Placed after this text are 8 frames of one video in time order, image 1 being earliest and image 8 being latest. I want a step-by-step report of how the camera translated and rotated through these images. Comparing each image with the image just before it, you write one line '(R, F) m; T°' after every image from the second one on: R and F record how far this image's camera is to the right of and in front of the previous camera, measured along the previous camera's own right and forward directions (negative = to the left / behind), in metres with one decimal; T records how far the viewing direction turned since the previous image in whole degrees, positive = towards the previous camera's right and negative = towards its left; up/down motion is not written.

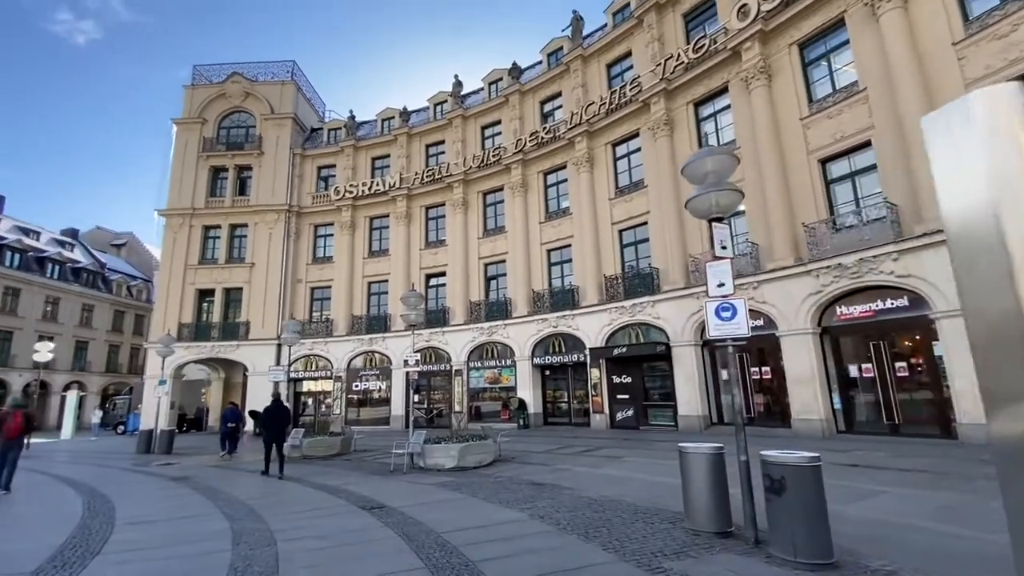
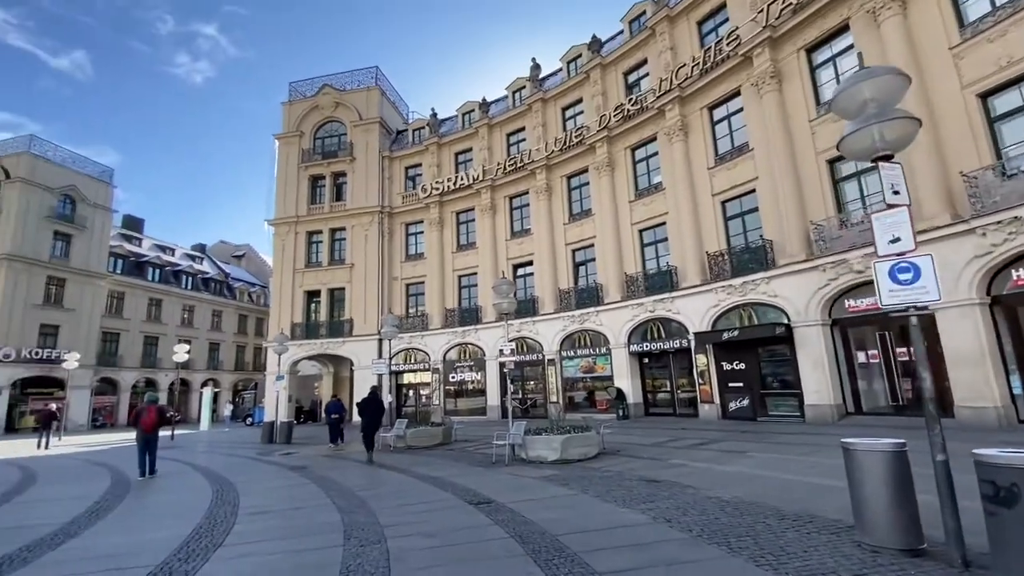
(-0.3, +0.6) m; -10°
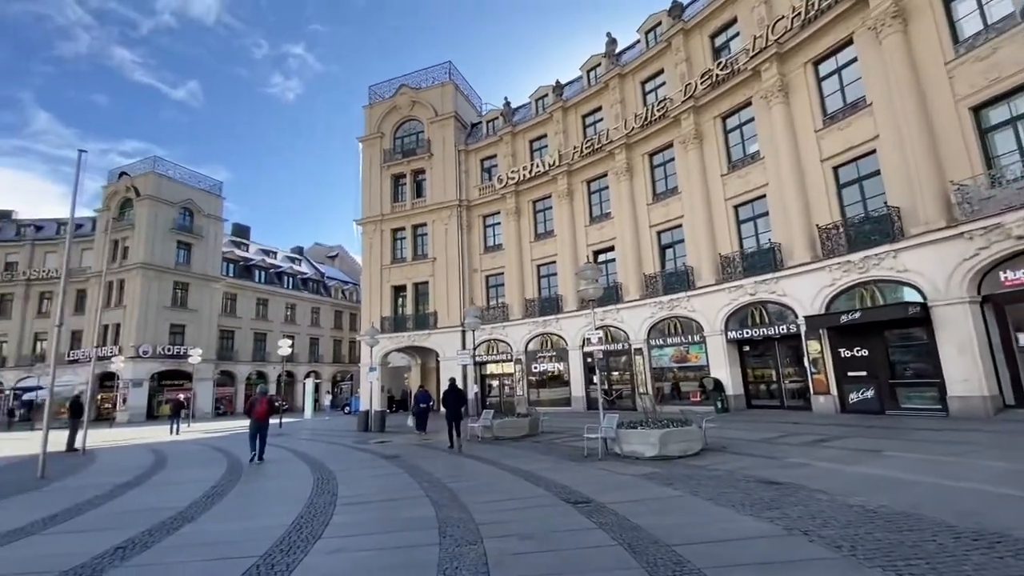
(-0.2, +0.5) m; -9°
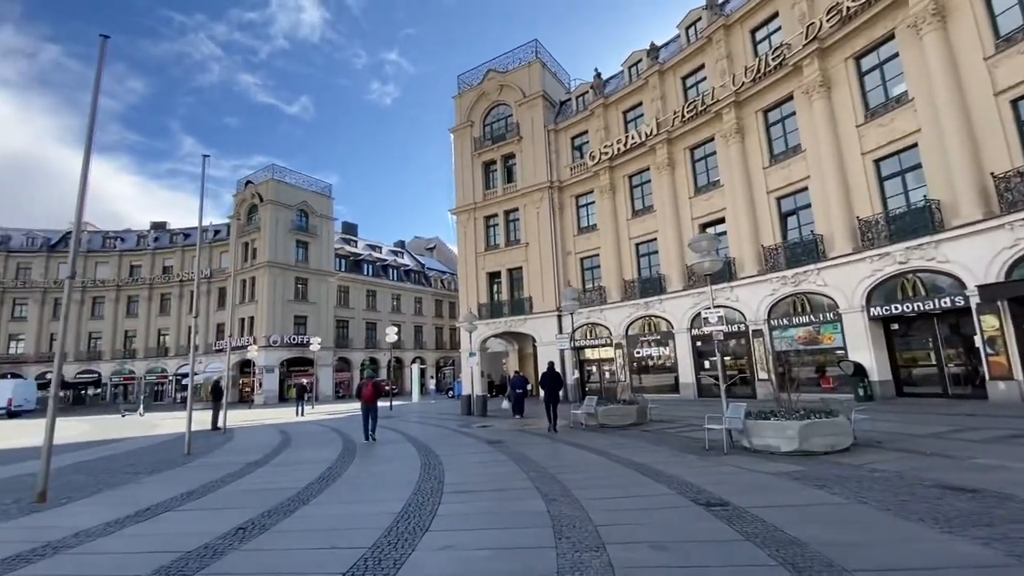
(-0.2, +0.6) m; -11°
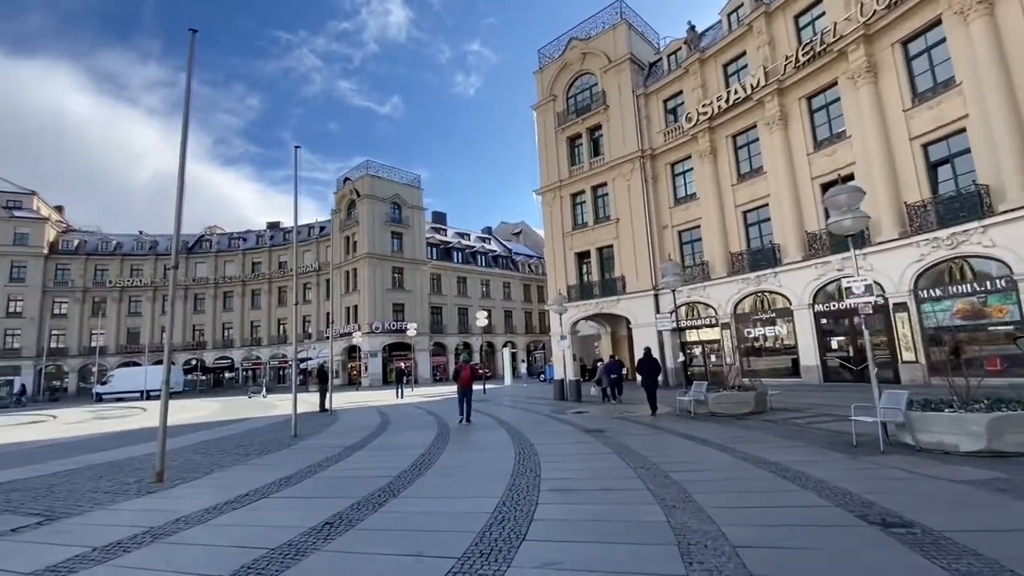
(-0.1, +0.8) m; -10°
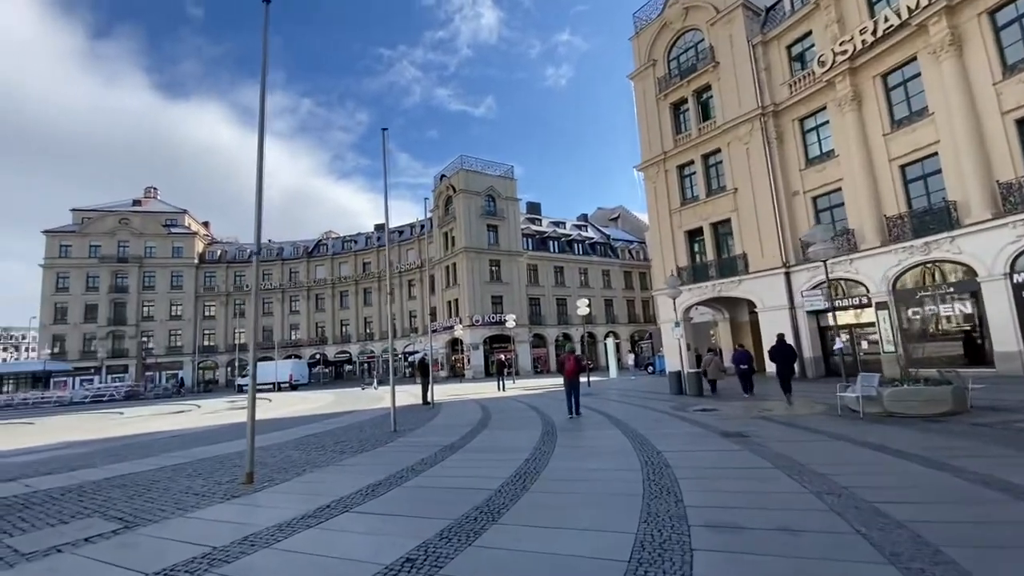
(-0.2, +1.4) m; -12°
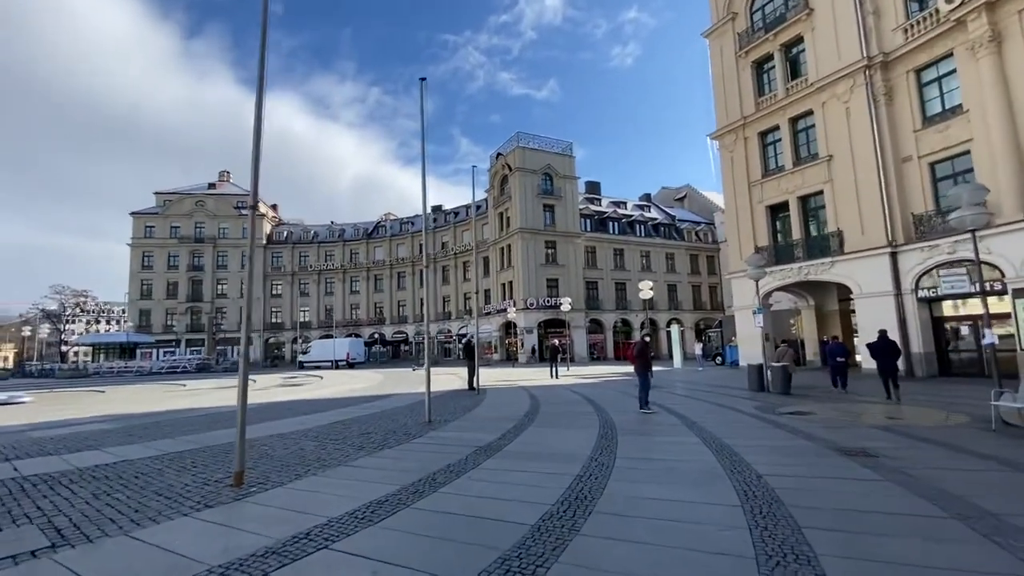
(+0.1, +1.6) m; -7°
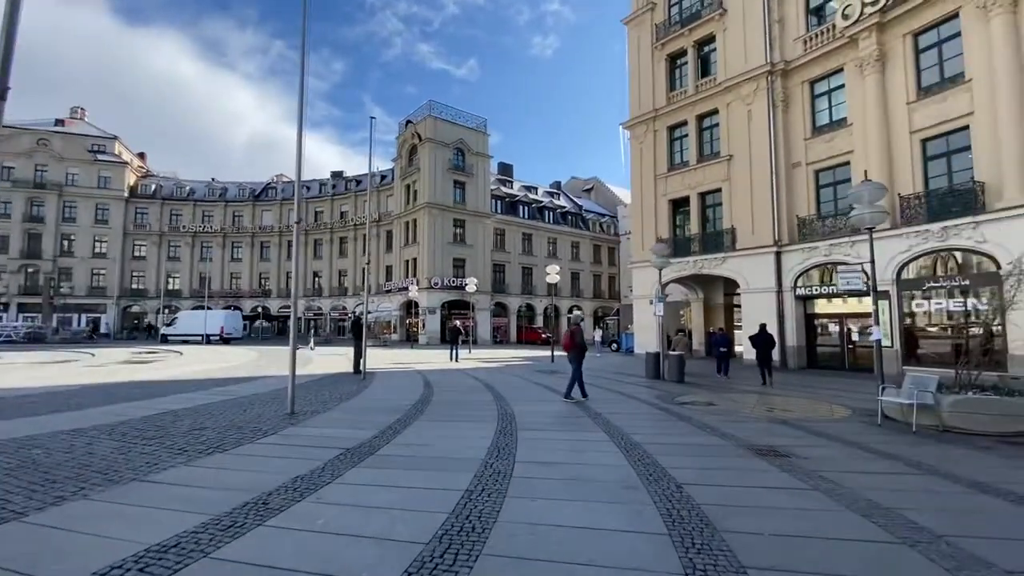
(+0.2, +1.2) m; +11°
